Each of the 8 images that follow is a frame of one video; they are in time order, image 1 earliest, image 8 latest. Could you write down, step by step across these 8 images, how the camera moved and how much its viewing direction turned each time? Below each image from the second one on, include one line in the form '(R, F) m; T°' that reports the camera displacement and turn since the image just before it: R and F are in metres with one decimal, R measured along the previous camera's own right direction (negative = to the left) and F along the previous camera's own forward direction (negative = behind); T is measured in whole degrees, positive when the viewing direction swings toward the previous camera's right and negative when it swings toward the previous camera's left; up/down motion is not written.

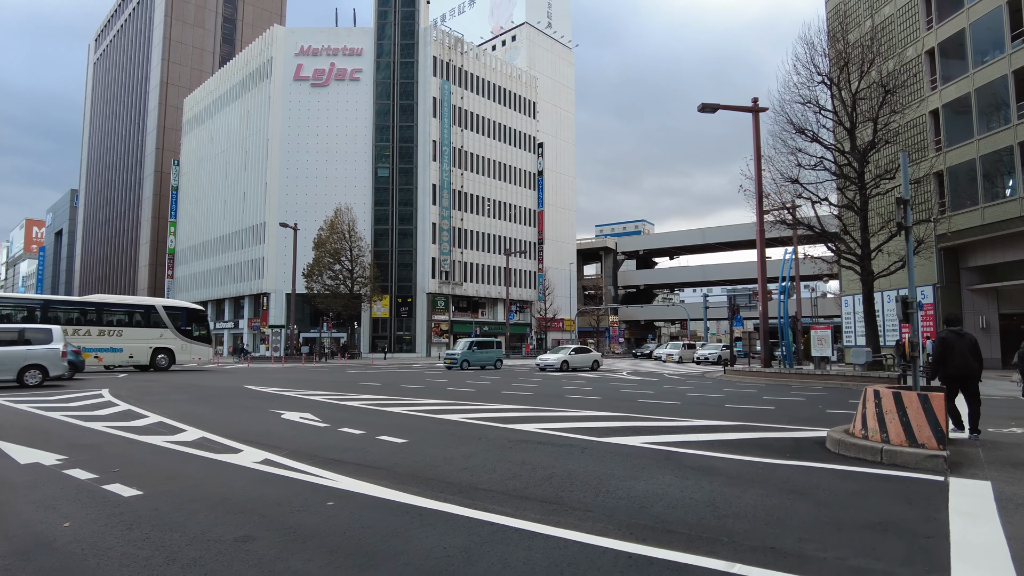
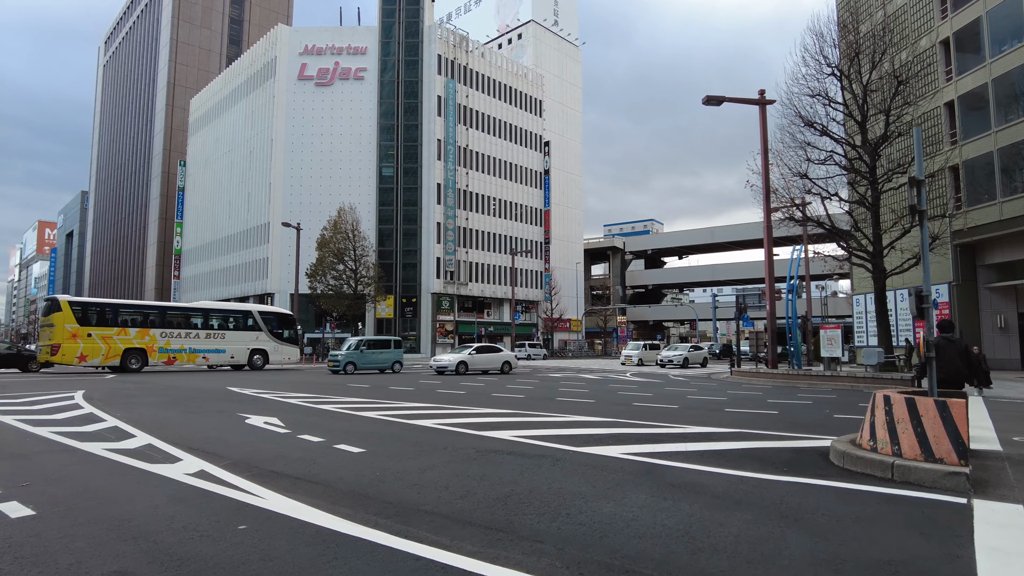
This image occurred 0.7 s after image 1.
(+0.5, +0.8) m; -1°
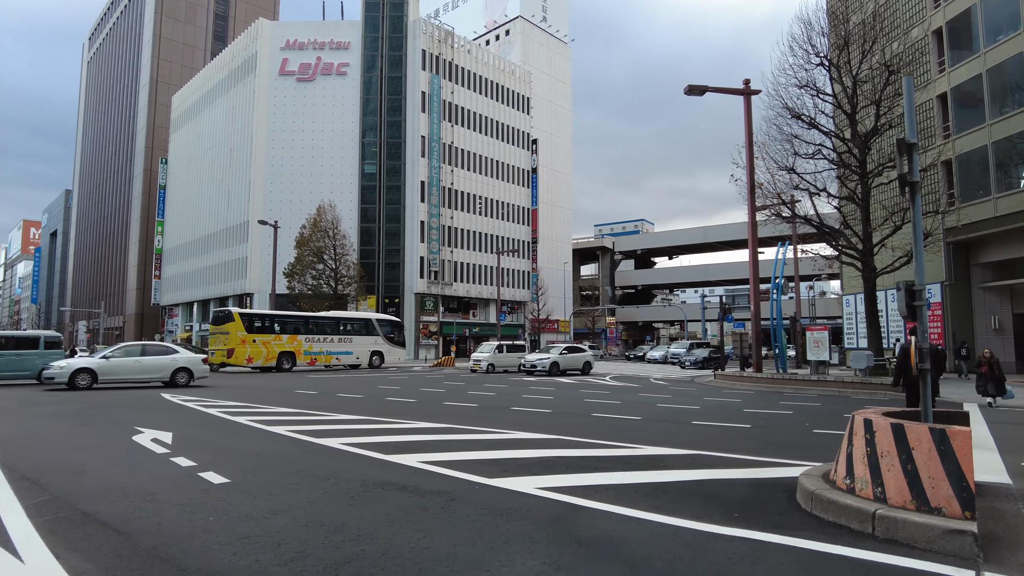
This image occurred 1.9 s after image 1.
(+0.9, +1.4) m; +1°
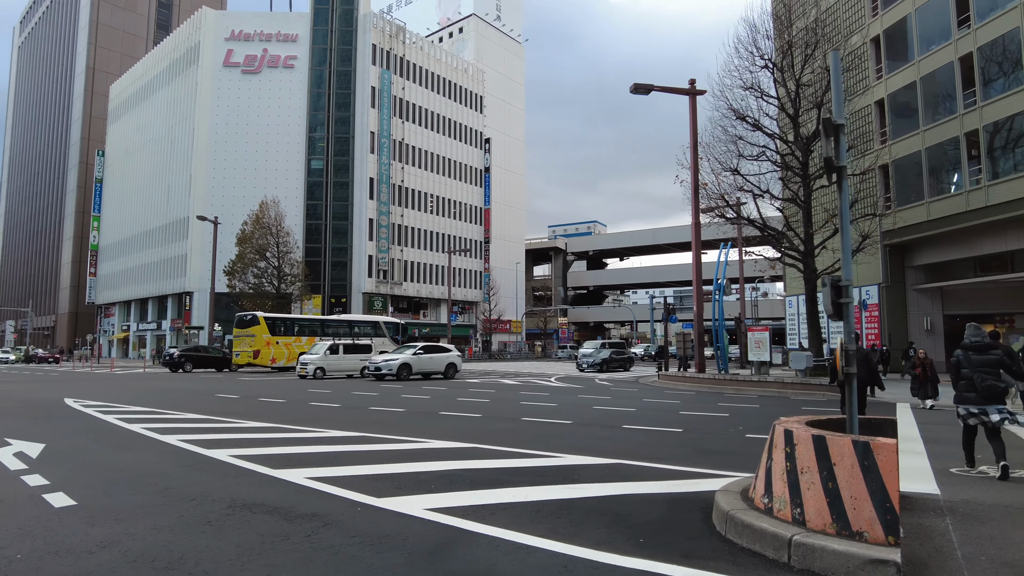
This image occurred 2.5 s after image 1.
(+0.5, +0.6) m; +4°
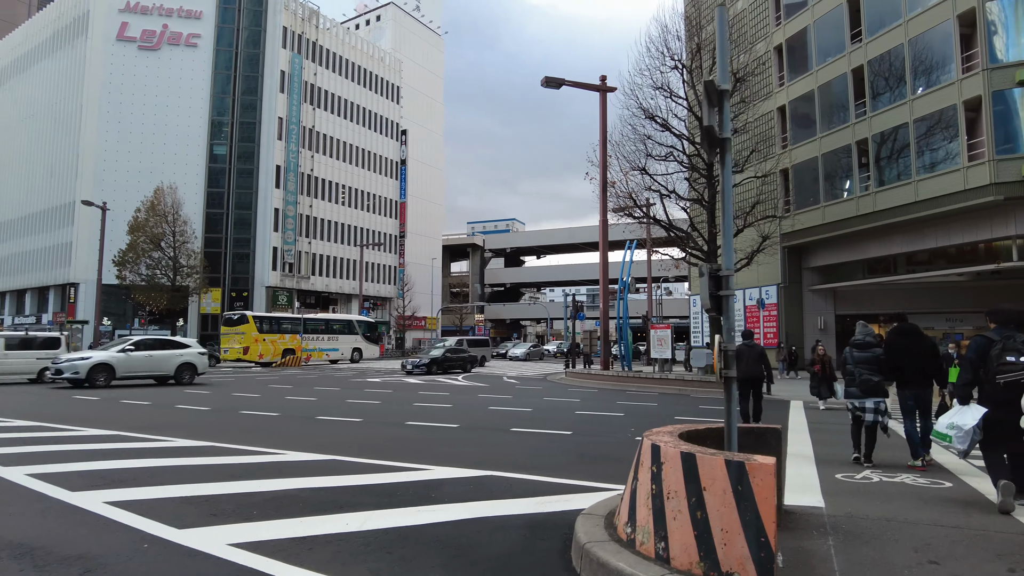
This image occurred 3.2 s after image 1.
(+0.5, +0.7) m; +7°
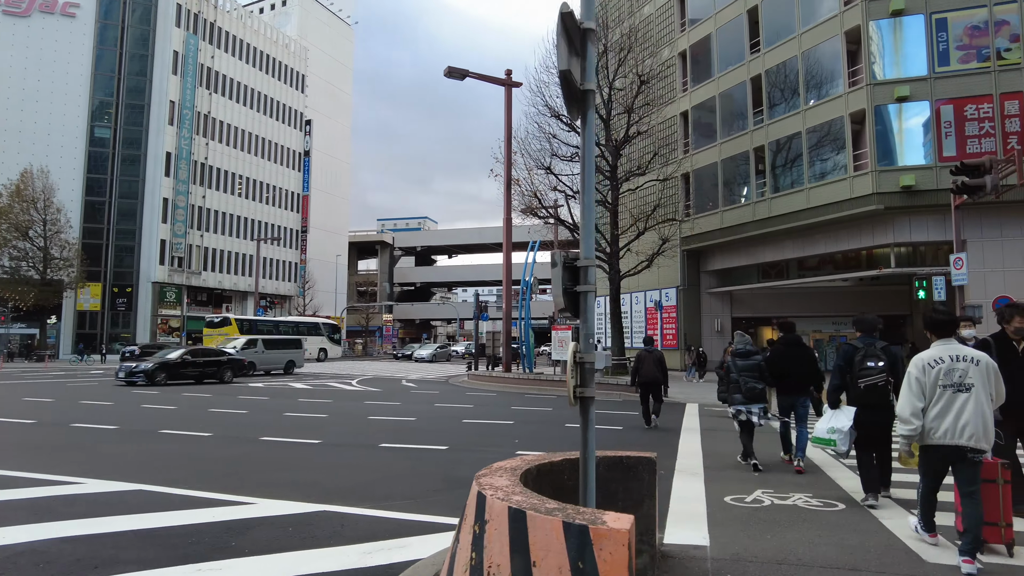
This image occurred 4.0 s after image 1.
(+0.5, +0.9) m; +8°
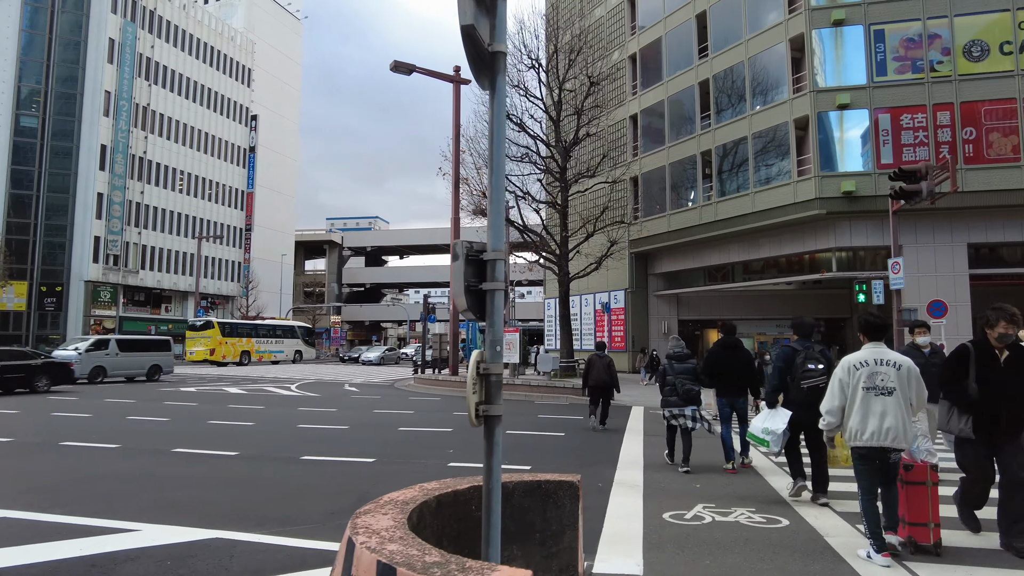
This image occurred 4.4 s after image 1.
(+0.2, +0.4) m; +4°
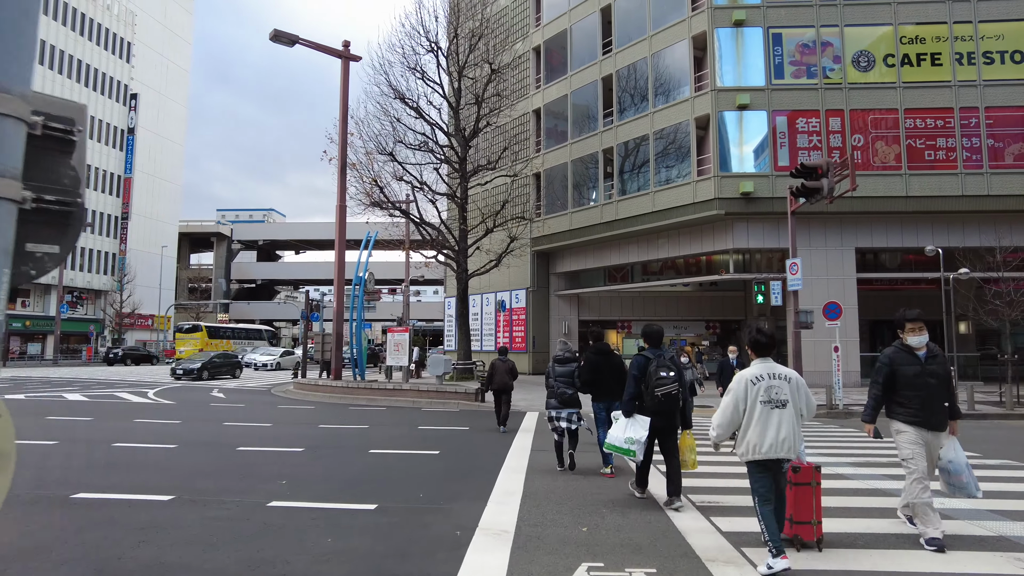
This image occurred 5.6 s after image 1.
(+0.5, +1.4) m; +8°
